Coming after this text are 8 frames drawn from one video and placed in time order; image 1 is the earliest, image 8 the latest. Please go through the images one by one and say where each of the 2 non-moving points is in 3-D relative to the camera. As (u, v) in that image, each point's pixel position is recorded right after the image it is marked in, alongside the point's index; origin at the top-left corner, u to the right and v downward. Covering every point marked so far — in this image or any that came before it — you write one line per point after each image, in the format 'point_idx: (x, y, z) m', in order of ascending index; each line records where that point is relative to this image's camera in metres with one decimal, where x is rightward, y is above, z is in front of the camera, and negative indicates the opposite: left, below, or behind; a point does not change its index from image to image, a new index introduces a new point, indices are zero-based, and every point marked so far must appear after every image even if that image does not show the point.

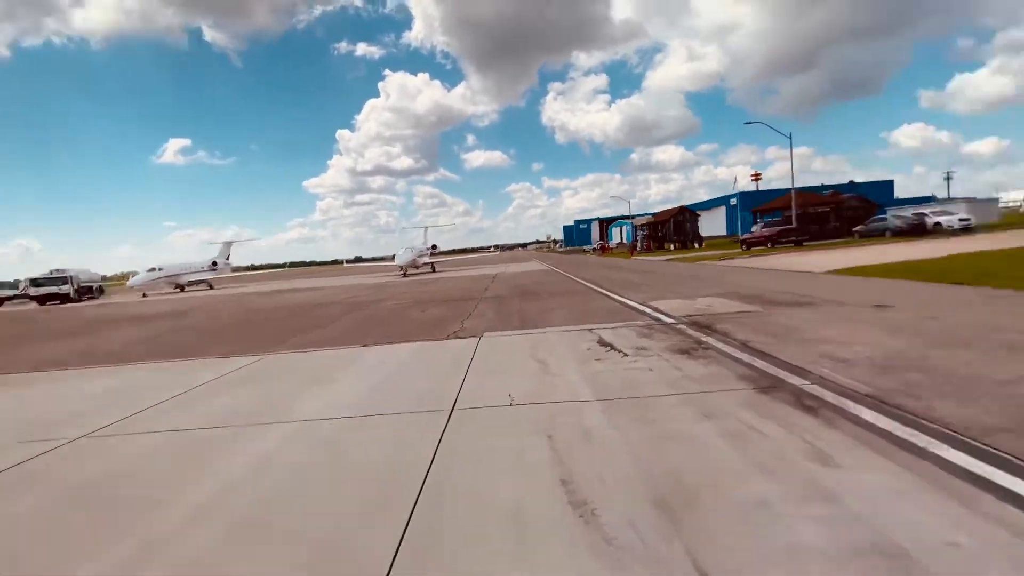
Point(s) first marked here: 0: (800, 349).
0: (+3.4, -0.4, +6.1) m
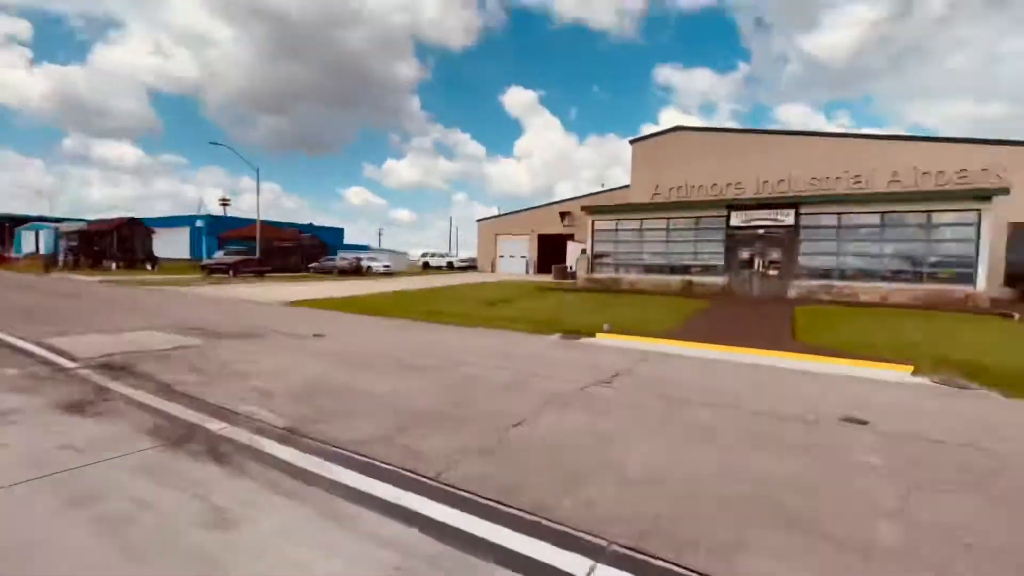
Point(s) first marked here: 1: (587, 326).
0: (+5.9, -1.6, +6.7) m
1: (+2.0, -1.0, +12.1) m
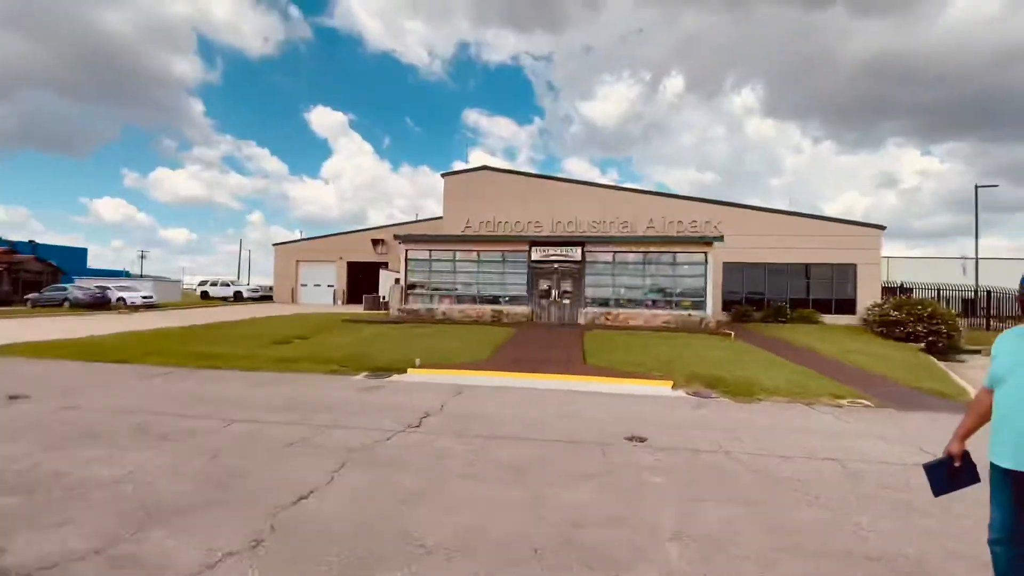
0: (+2.9, -2.1, +7.9) m
1: (-2.8, -1.8, +11.5) m
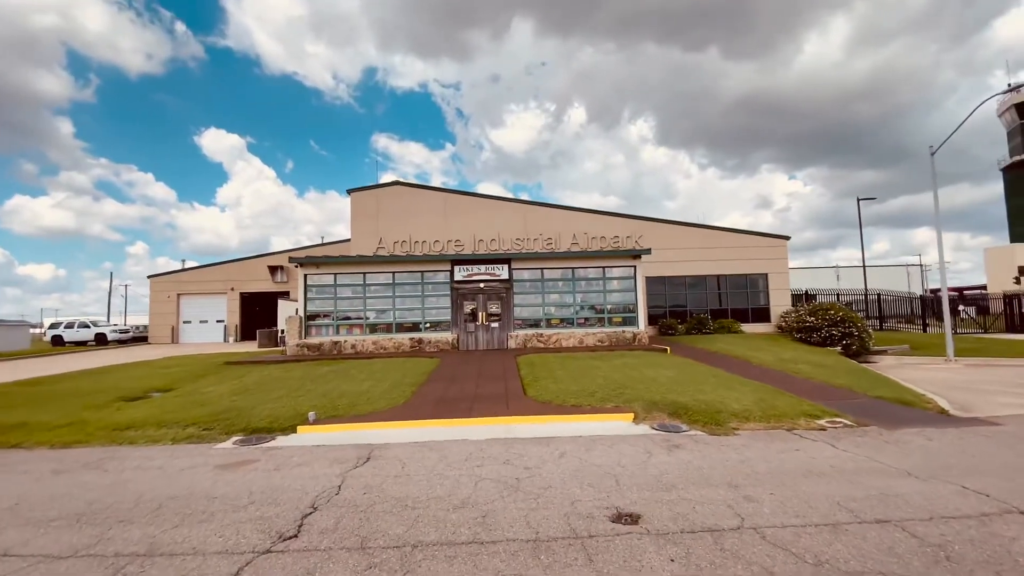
0: (+2.0, -2.2, +6.3) m
1: (-4.3, -2.4, +8.8) m
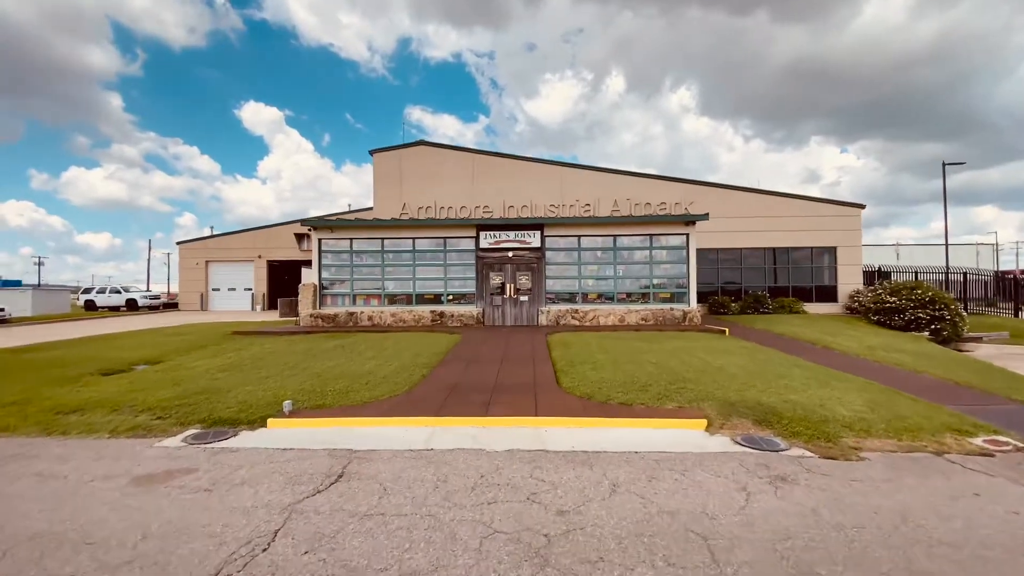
0: (+2.2, -1.8, +4.2) m
1: (-3.9, -1.8, +7.1) m
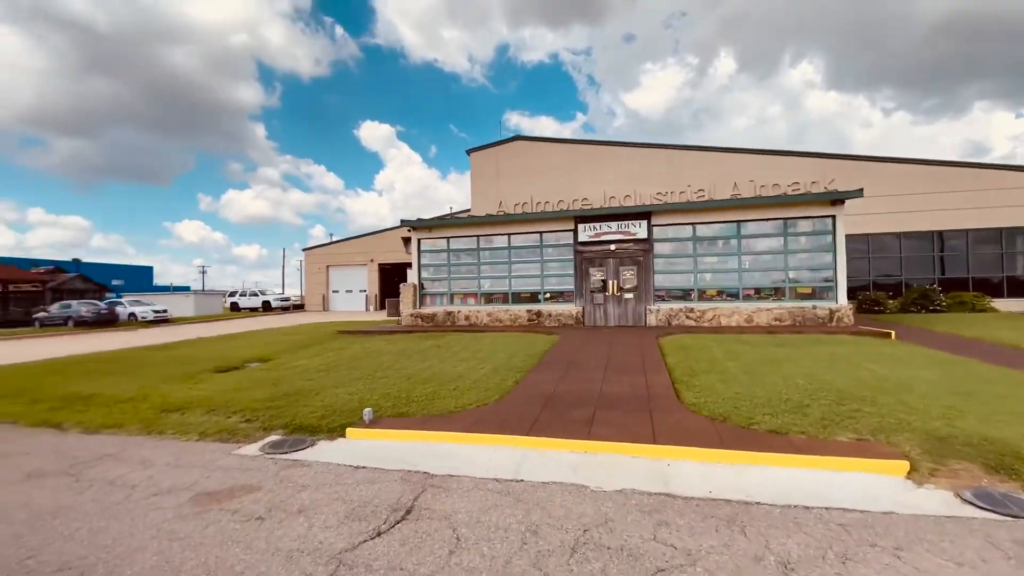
0: (+2.9, -1.7, +2.4) m
1: (-2.4, -1.7, +6.6) m
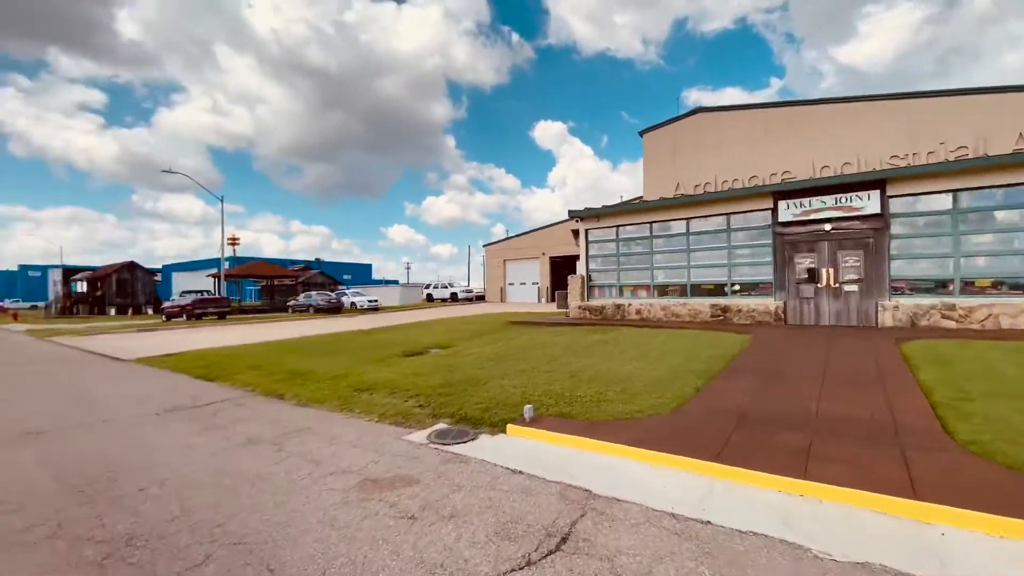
0: (+3.4, -1.6, +0.6) m
1: (-0.1, -1.6, +6.4) m
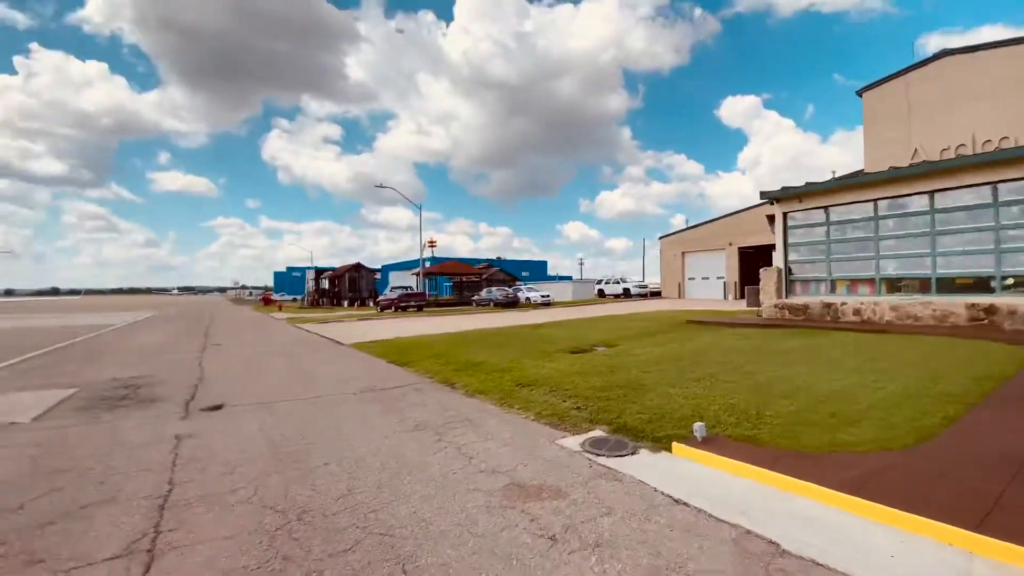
0: (+3.1, -1.7, -1.0) m
1: (+1.9, -1.6, +5.6) m
